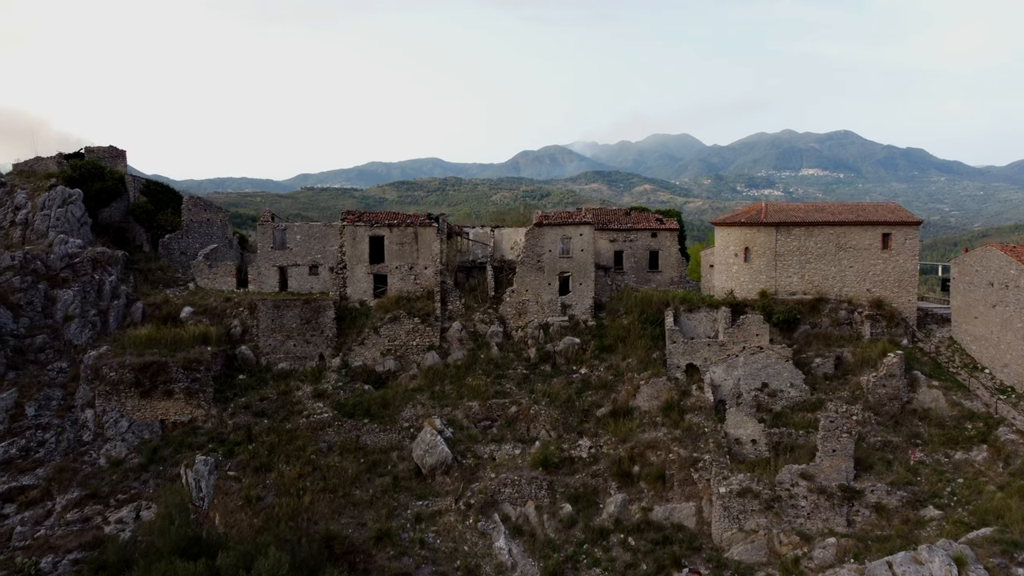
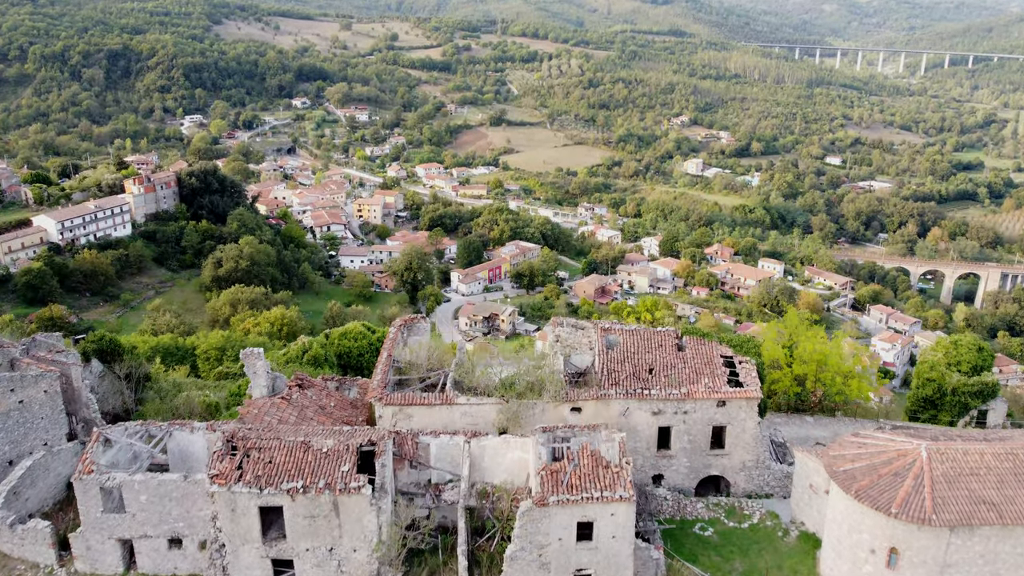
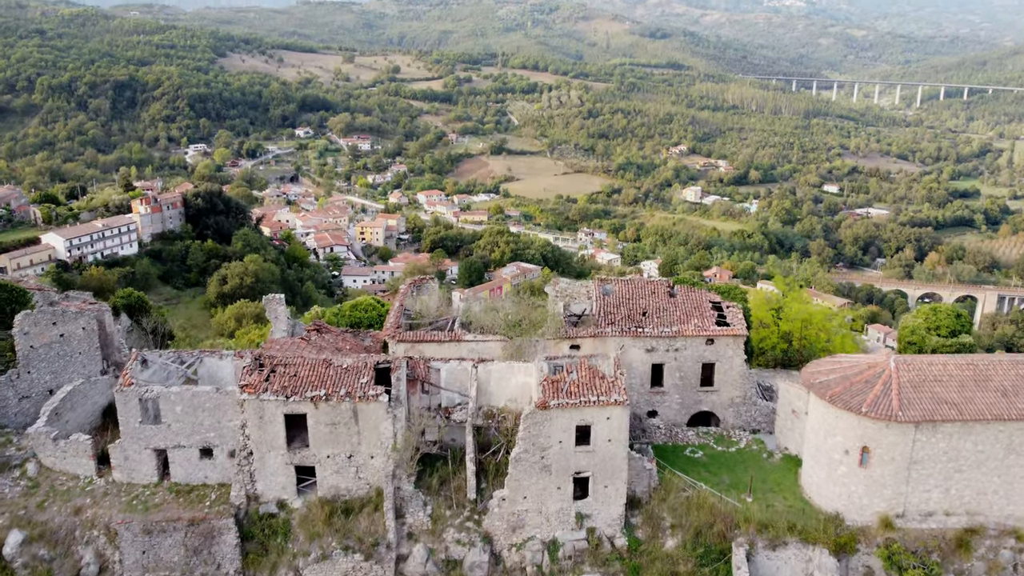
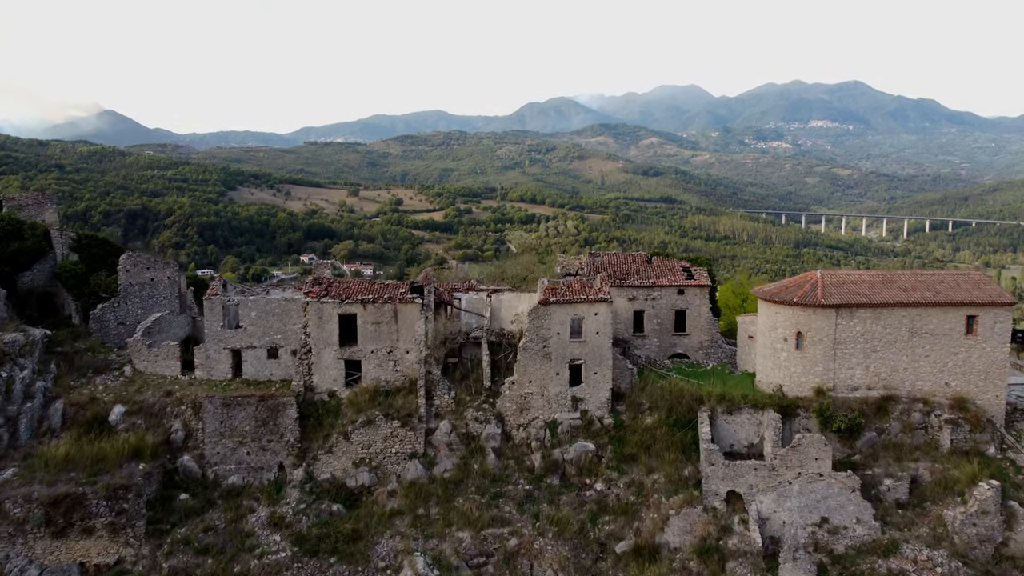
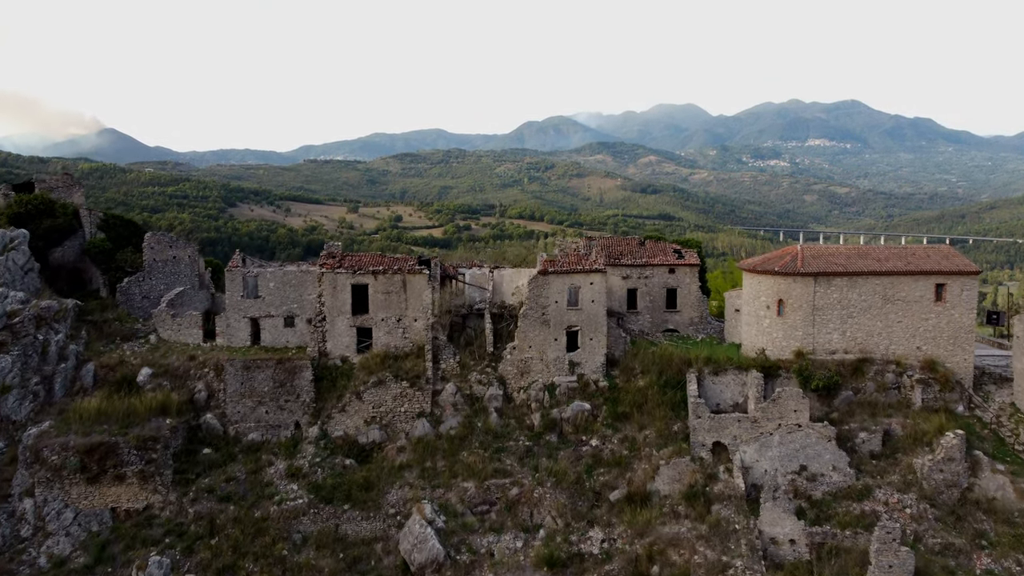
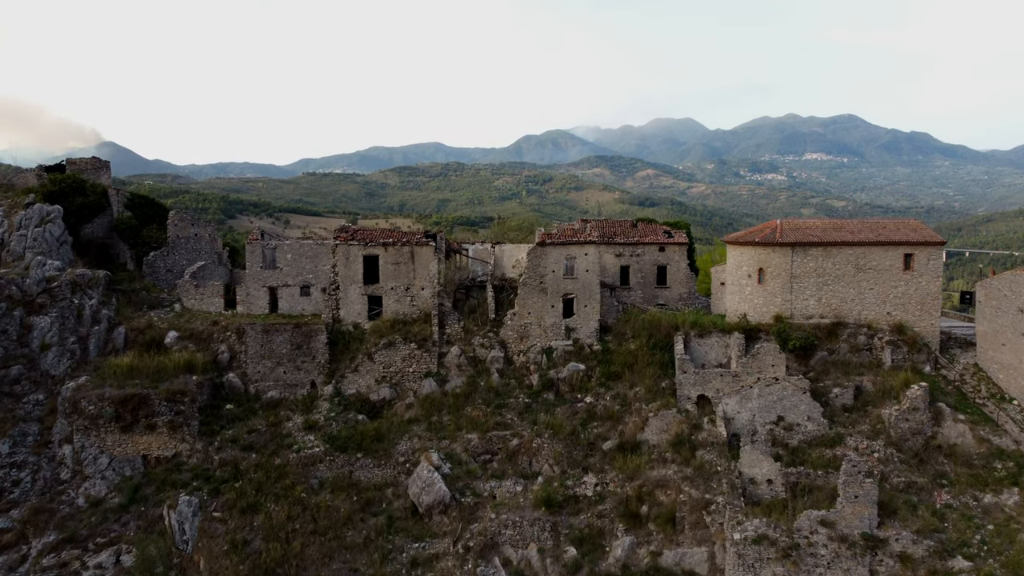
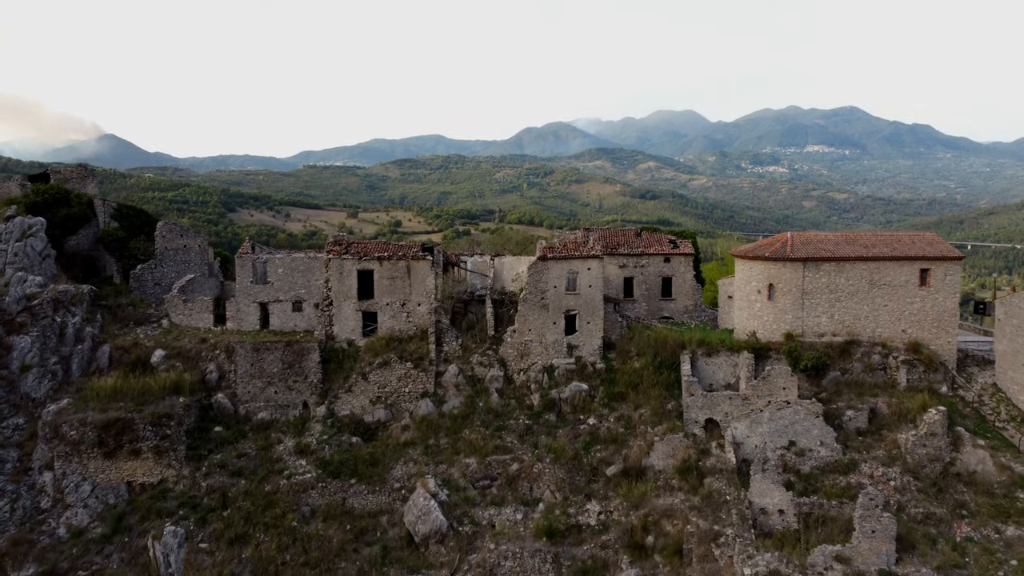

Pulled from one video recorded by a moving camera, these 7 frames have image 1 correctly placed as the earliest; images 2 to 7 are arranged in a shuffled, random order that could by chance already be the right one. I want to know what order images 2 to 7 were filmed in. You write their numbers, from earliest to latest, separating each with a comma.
6, 7, 5, 4, 3, 2
